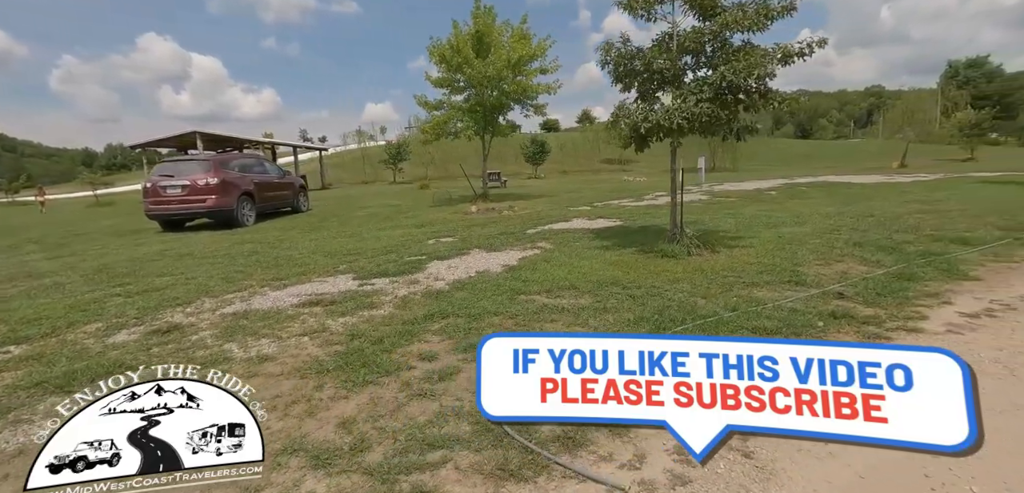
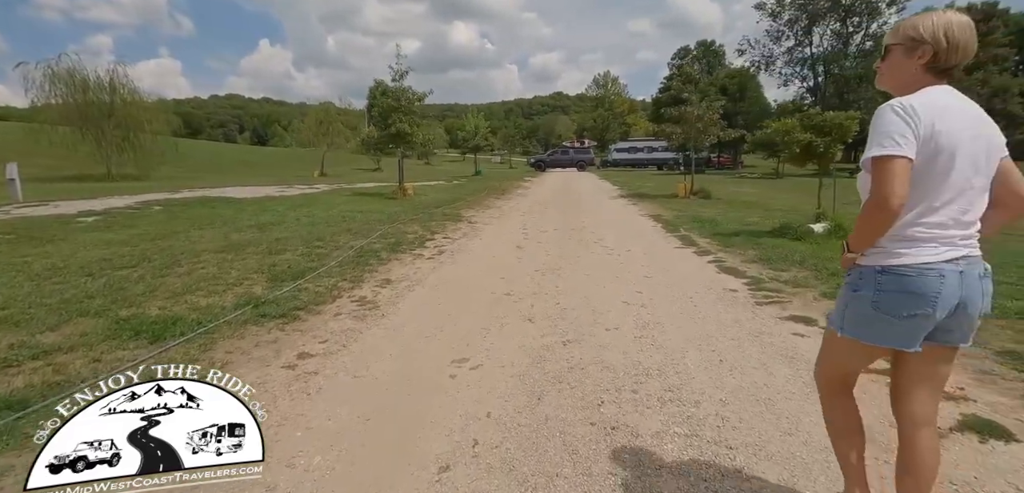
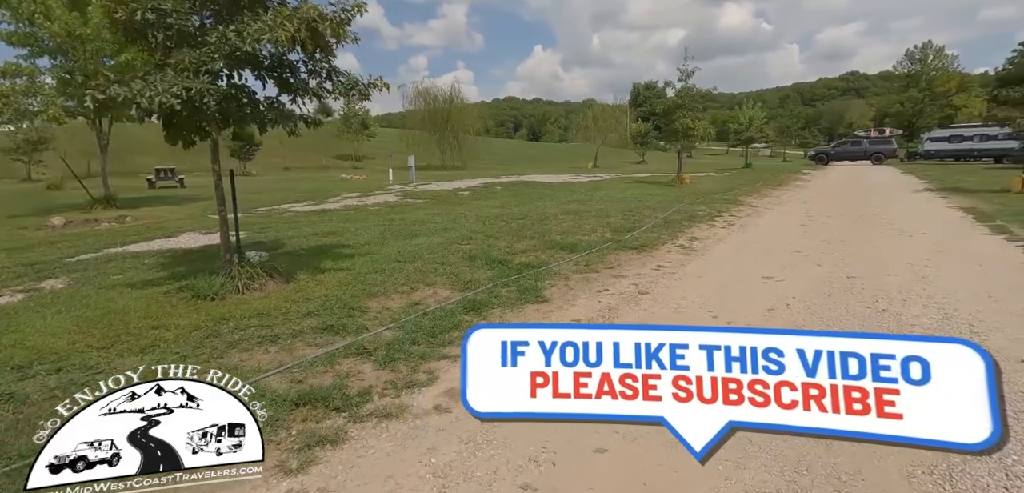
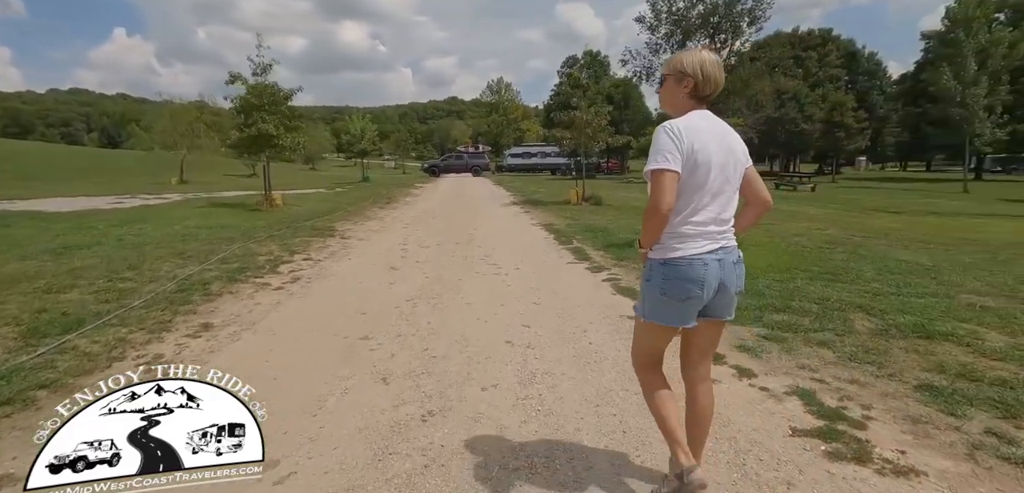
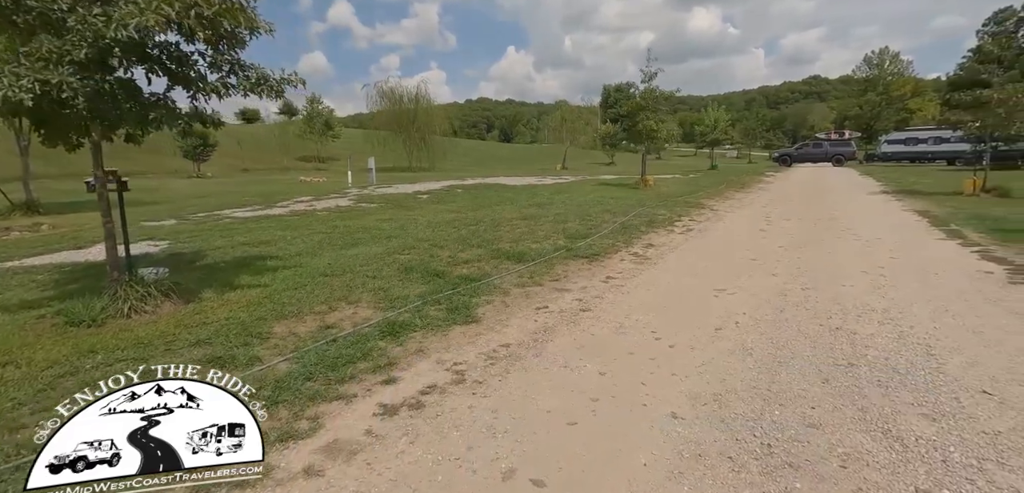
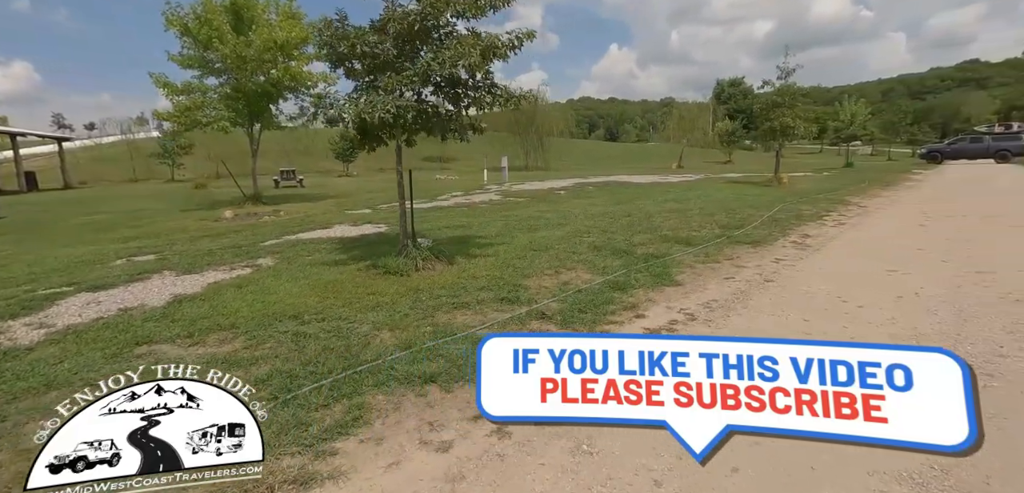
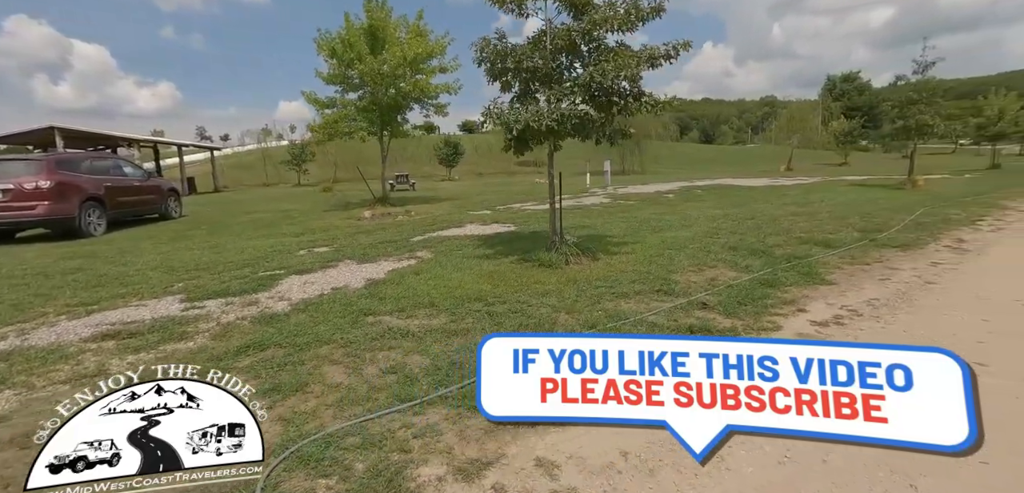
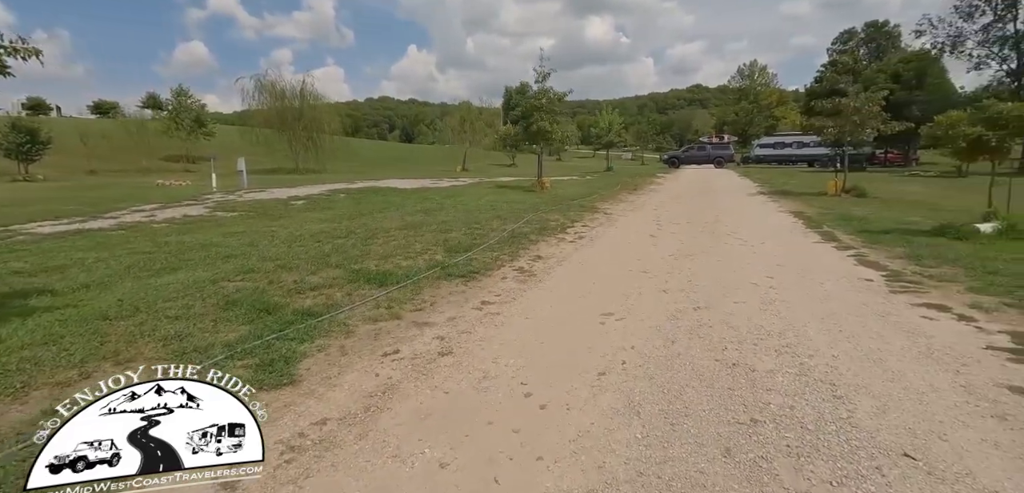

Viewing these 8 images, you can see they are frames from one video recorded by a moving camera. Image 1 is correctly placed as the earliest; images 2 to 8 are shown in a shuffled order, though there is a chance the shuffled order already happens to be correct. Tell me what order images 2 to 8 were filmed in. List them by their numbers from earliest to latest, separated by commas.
7, 6, 3, 5, 8, 2, 4
